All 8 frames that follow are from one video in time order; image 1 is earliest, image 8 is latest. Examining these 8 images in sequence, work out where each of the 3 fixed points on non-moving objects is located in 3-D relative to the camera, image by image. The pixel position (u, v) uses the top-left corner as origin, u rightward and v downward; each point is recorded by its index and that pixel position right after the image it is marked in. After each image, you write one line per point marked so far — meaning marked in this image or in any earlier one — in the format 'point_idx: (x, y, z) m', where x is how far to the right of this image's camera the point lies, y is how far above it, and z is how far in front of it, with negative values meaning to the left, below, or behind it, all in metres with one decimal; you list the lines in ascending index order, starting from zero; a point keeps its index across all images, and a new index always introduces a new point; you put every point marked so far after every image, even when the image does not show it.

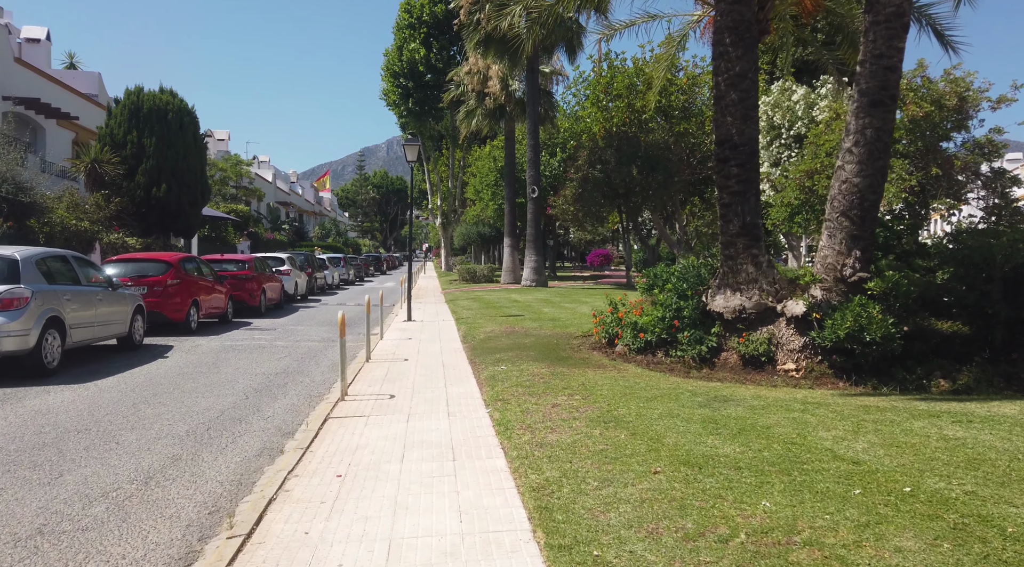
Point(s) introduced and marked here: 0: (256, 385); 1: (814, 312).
0: (-3.3, -1.3, +8.9) m
1: (+3.1, -0.3, +7.0) m
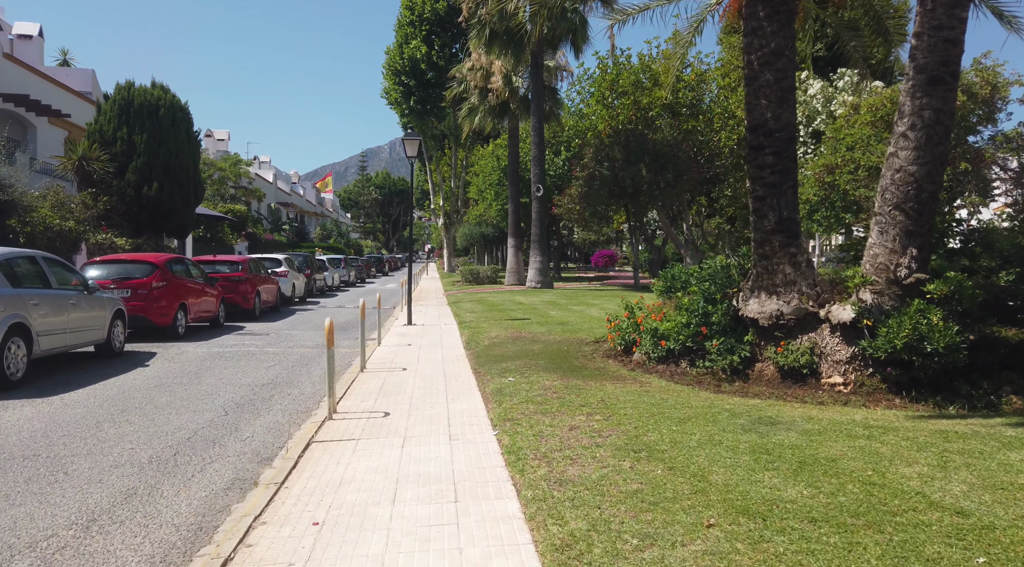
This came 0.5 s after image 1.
0: (-3.2, -1.3, +8.0) m
1: (+3.1, -0.3, +6.2) m
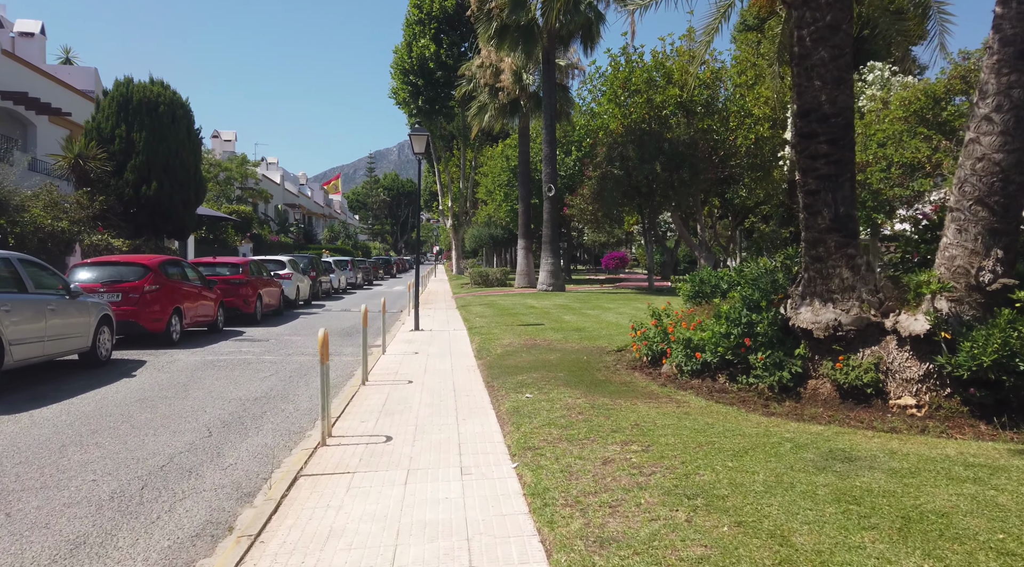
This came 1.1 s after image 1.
0: (-3.0, -1.4, +7.3) m
1: (+3.3, -0.4, +5.3) m
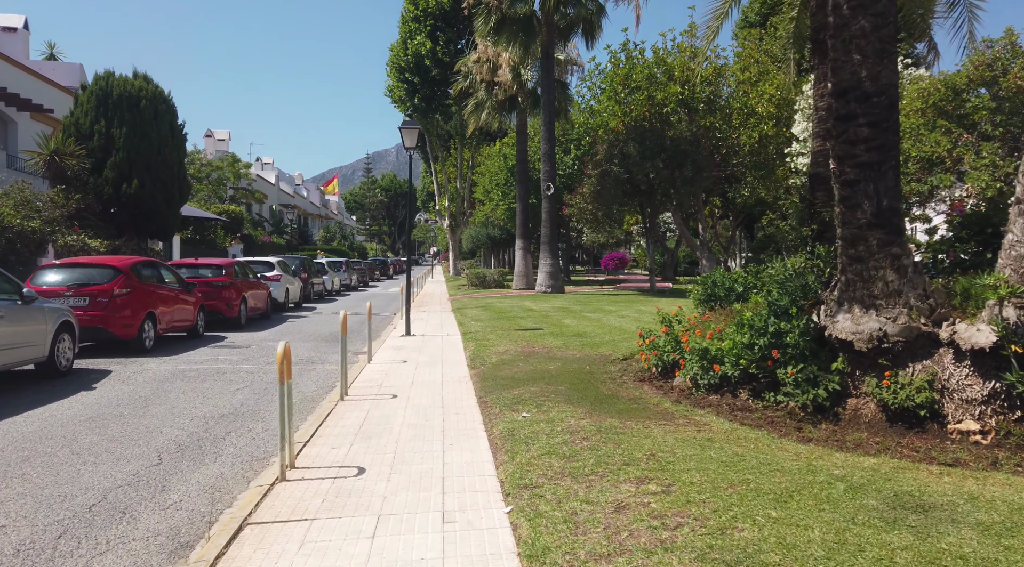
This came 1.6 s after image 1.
0: (-3.0, -1.4, +6.4) m
1: (+3.3, -0.4, +4.5) m
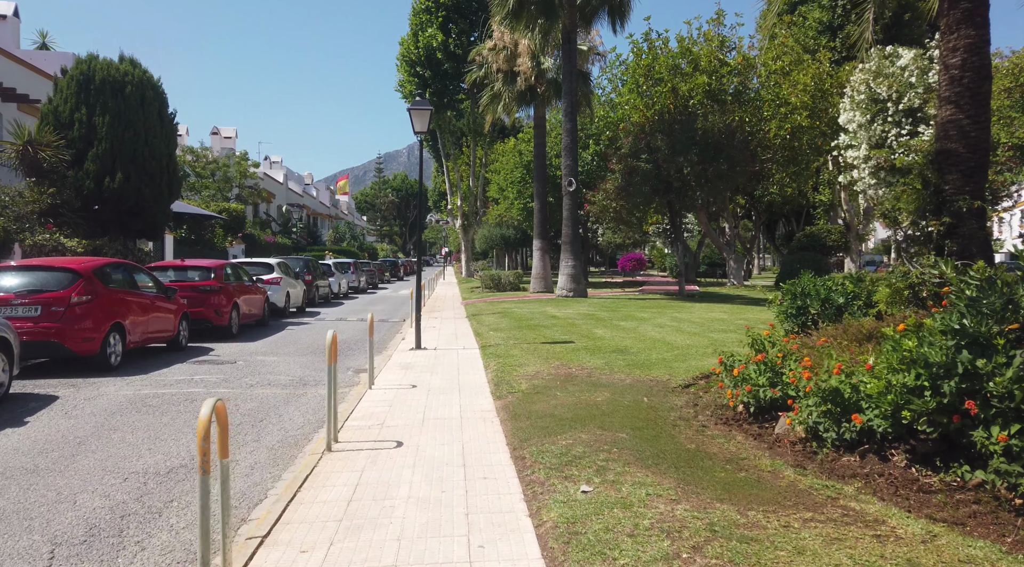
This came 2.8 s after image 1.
0: (-2.7, -1.5, +4.6) m
1: (+3.6, -0.5, +2.6) m
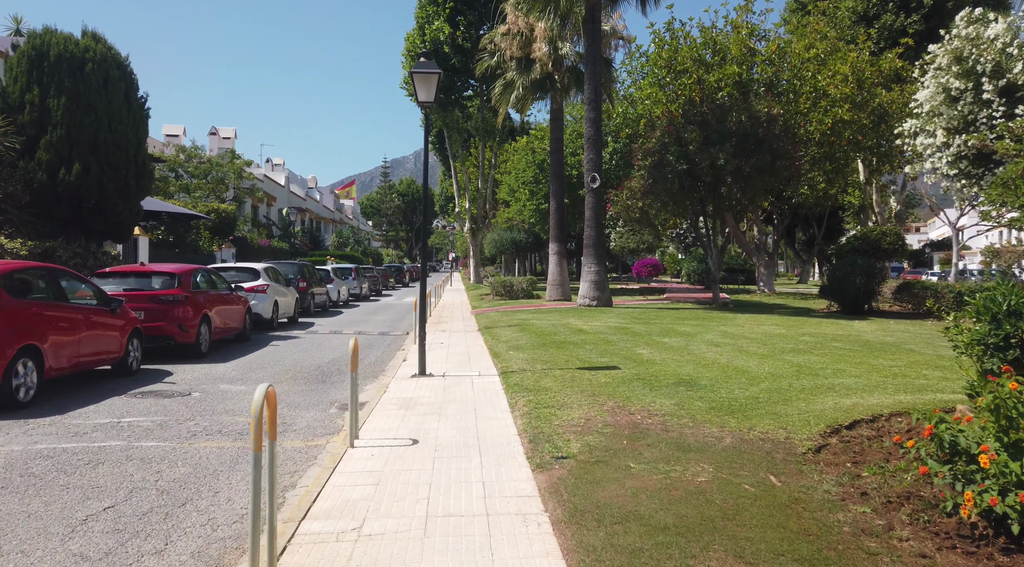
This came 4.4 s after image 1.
0: (-2.4, -1.6, +2.2) m
1: (+3.9, -0.5, +0.1) m
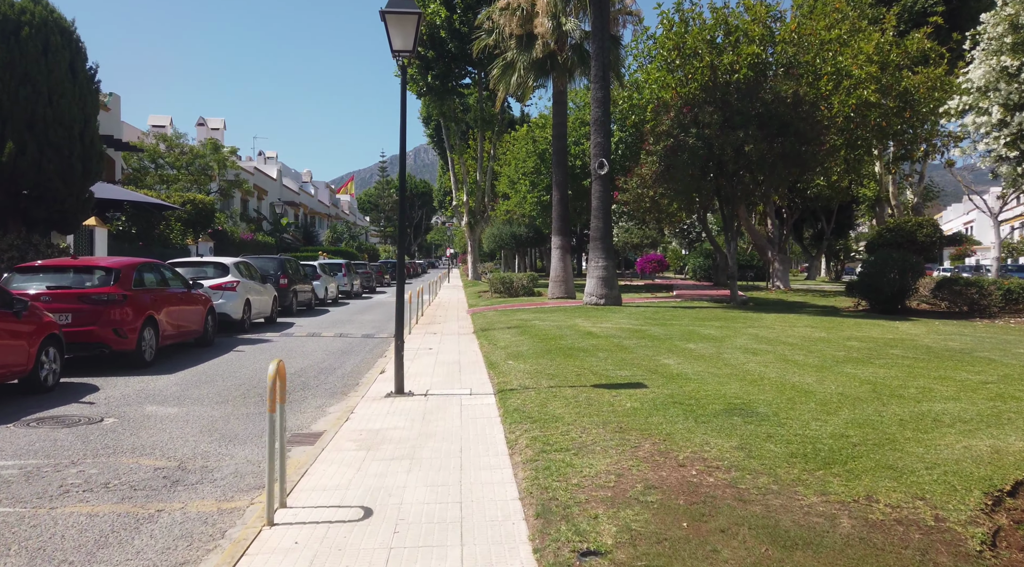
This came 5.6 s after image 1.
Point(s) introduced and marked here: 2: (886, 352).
0: (-2.4, -1.6, +0.2) m
1: (+3.9, -0.5, -1.8) m
2: (+5.6, -1.0, +10.4) m
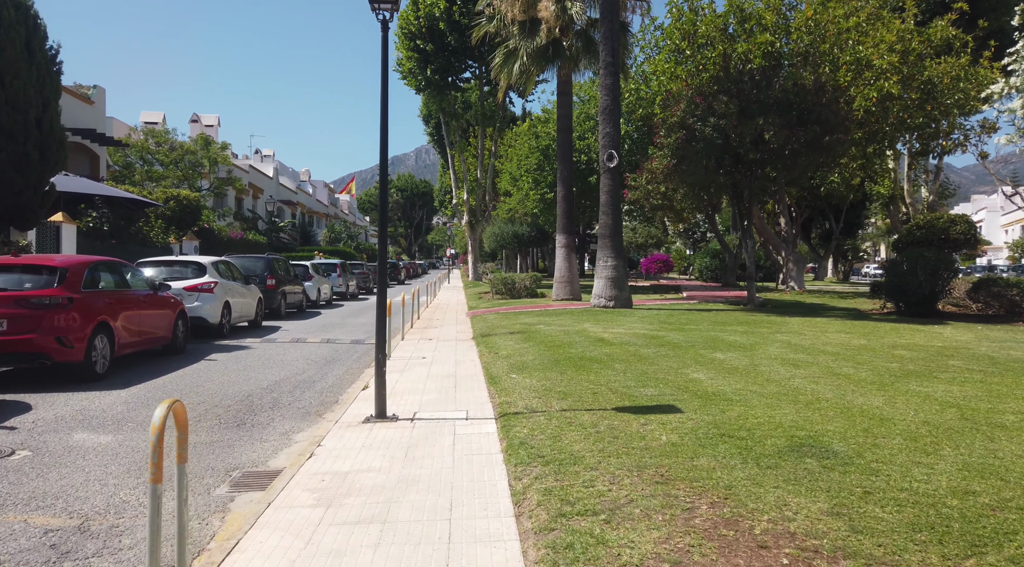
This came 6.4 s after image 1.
0: (-2.4, -1.6, -1.1) m
1: (+3.9, -0.6, -3.2) m
2: (+5.6, -1.0, +9.0) m
